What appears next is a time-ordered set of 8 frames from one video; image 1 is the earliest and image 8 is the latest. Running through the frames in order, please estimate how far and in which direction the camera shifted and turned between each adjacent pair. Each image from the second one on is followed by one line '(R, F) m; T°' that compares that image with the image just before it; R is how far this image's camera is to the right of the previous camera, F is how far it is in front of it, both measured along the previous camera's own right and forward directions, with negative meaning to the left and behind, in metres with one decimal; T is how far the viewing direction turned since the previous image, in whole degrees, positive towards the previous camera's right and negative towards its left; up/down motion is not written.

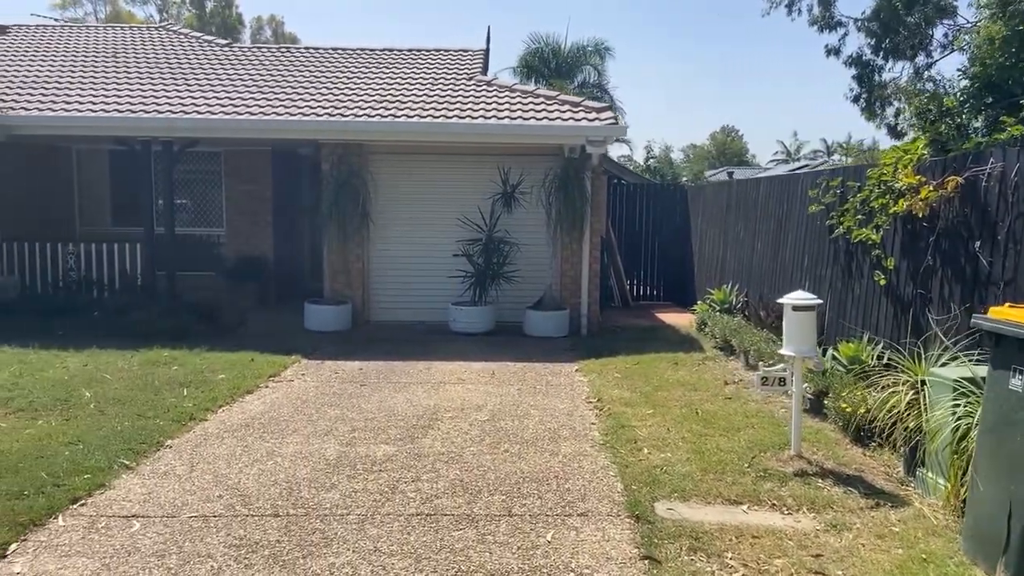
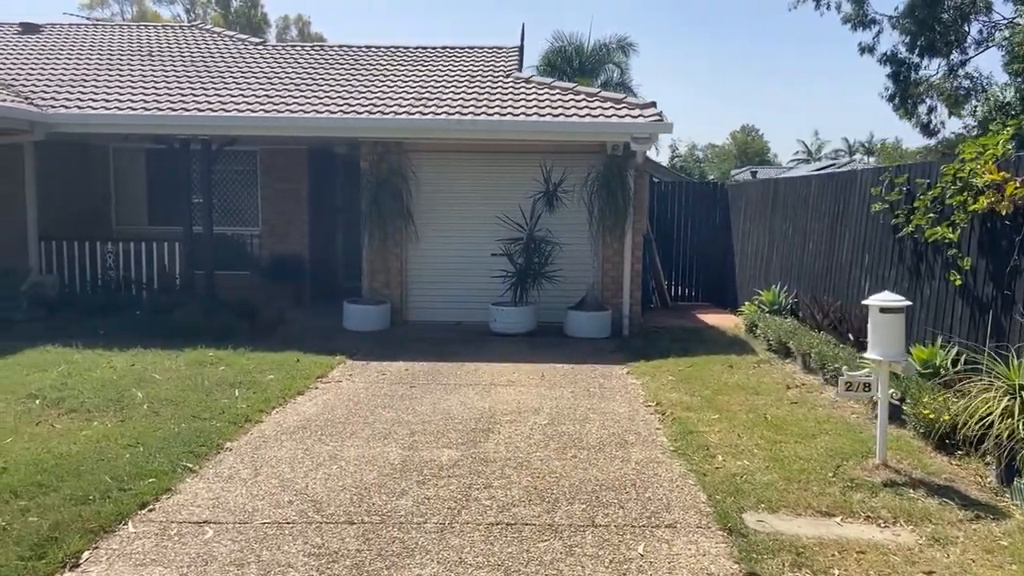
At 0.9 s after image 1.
(-0.3, +0.2) m; -1°
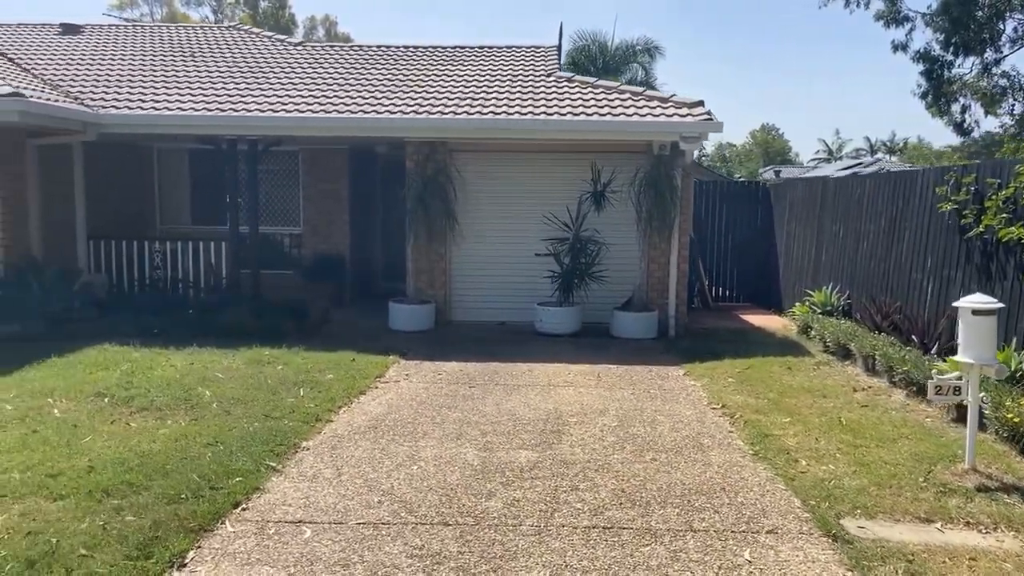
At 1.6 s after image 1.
(-0.4, 0.0) m; -1°
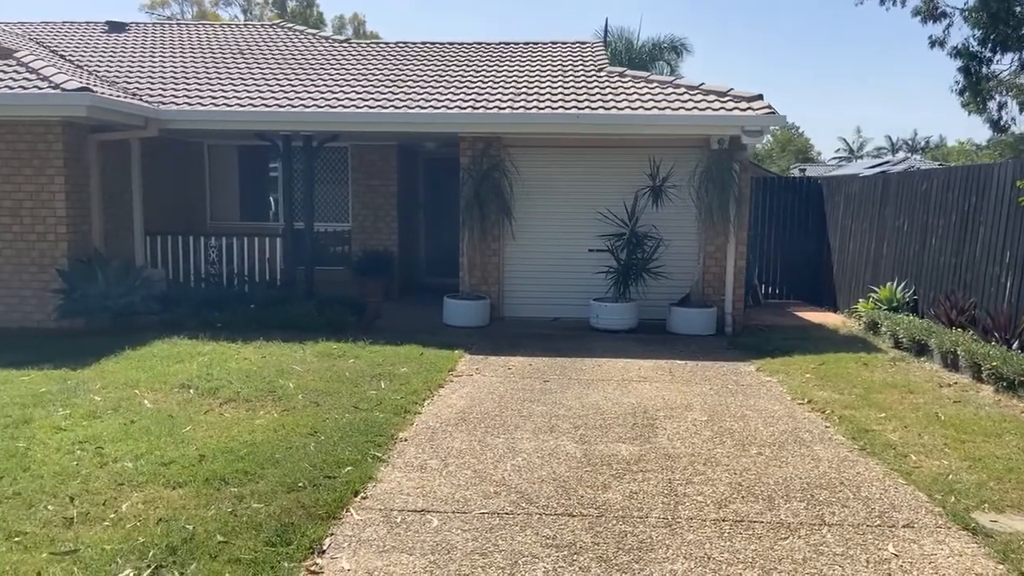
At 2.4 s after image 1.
(-0.6, 0.0) m; -1°
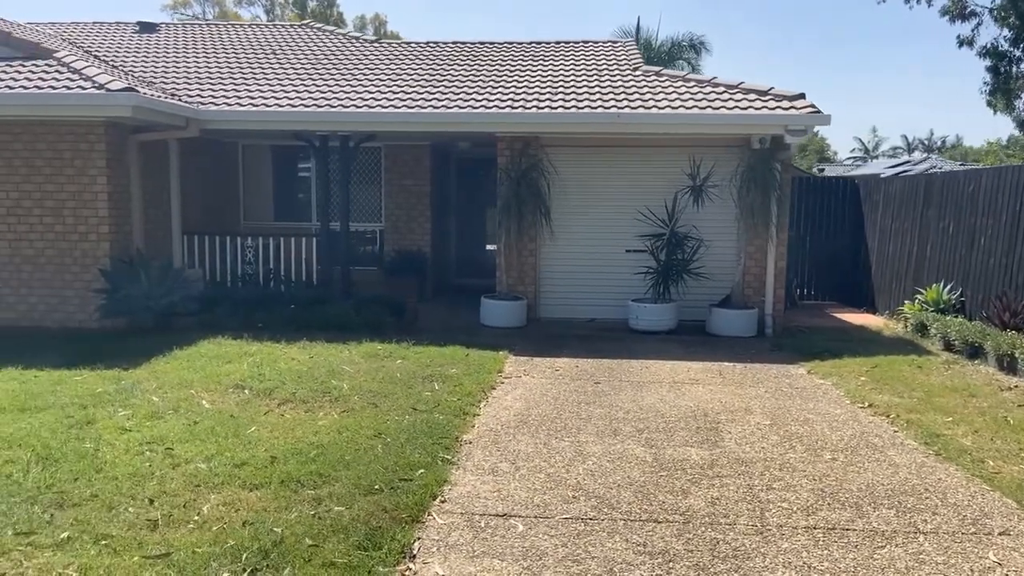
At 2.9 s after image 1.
(-0.4, 0.0) m; -1°
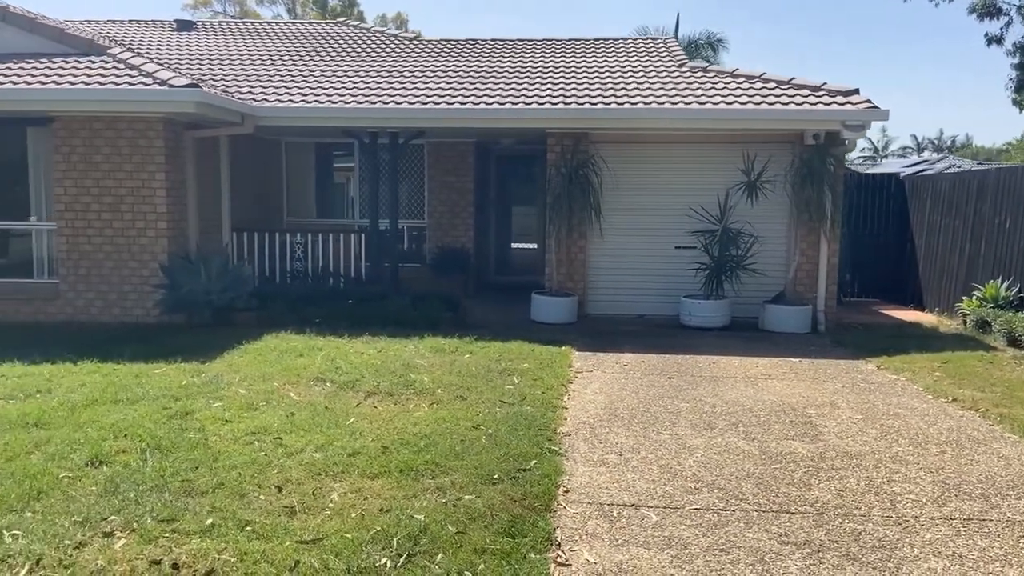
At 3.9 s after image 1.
(-0.6, 0.0) m; -1°
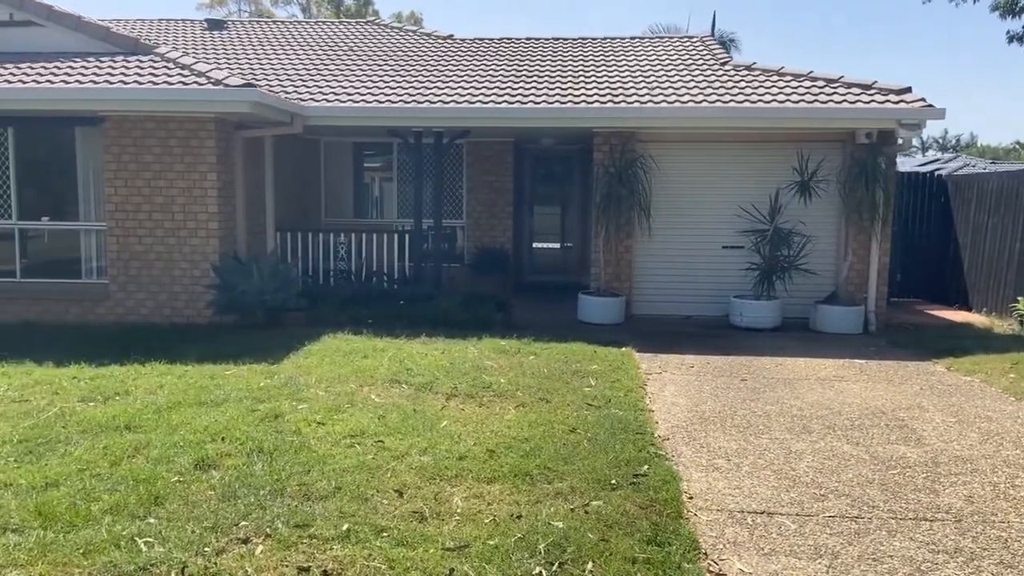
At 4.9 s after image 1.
(-0.6, +0.1) m; 0°
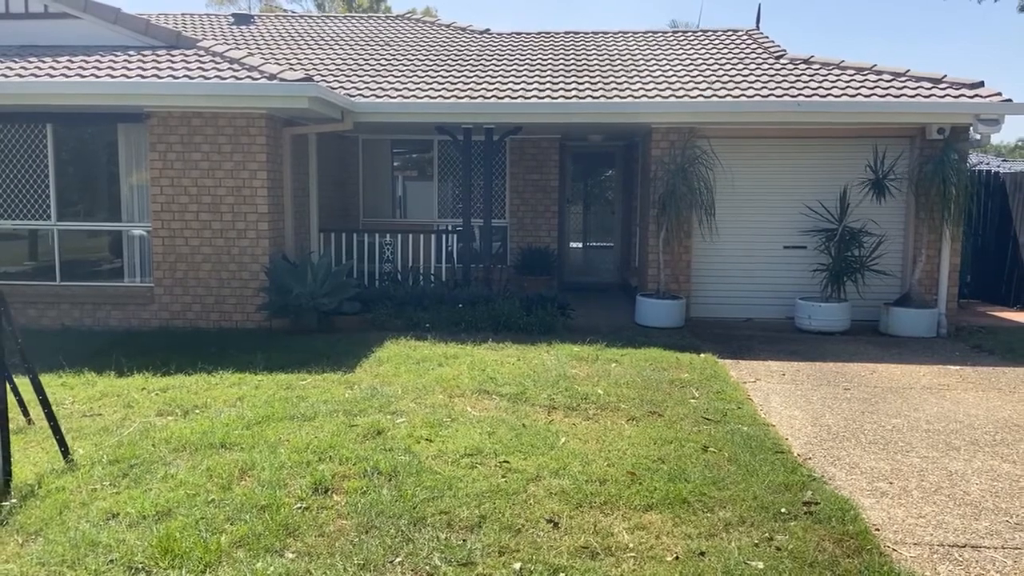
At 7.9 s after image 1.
(-0.8, +0.4) m; 0°
